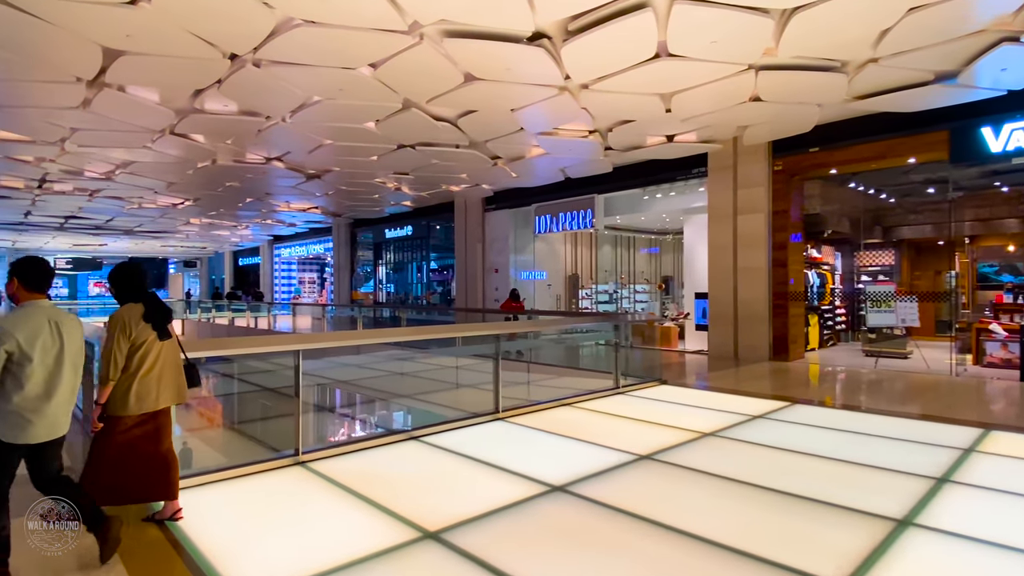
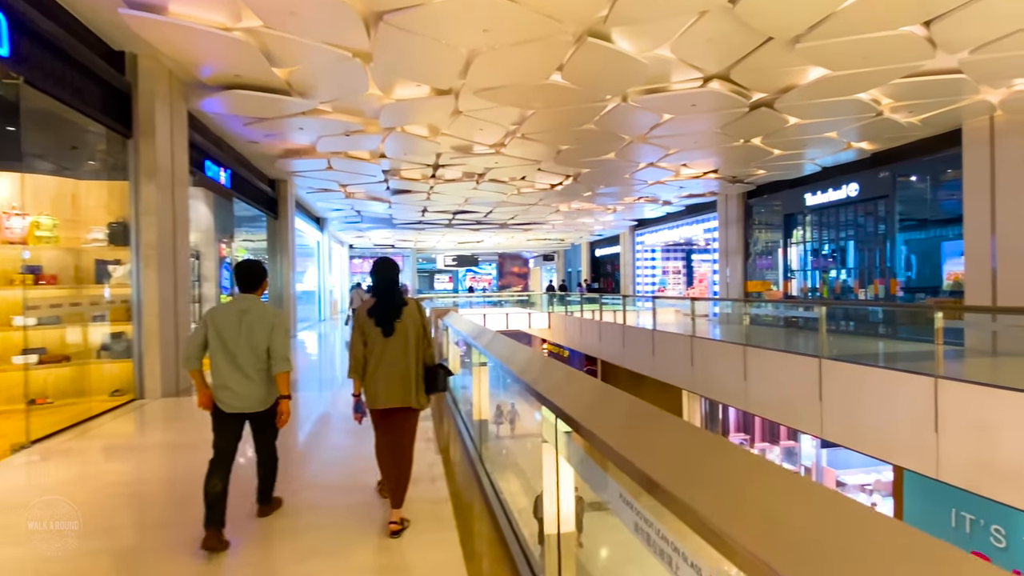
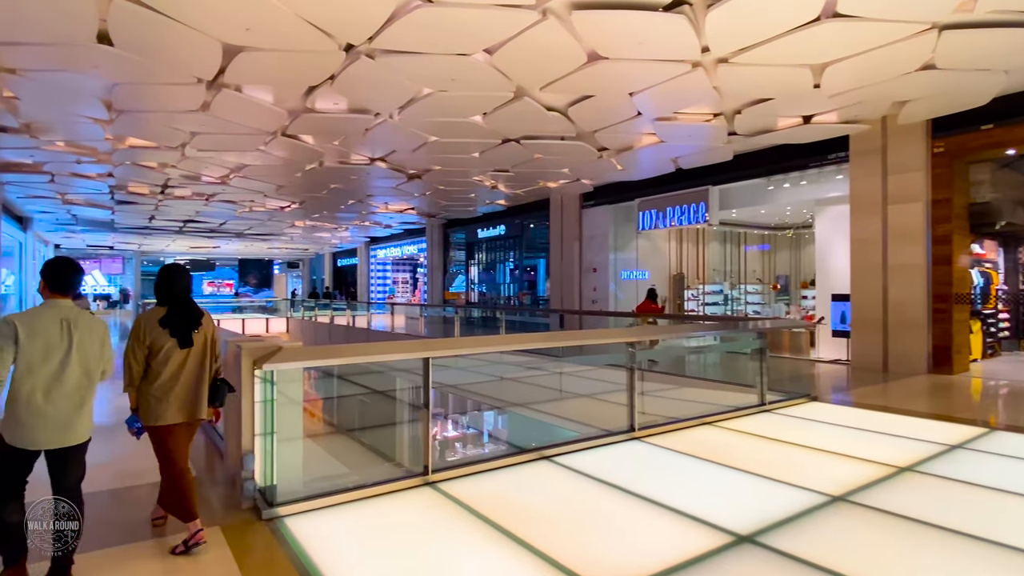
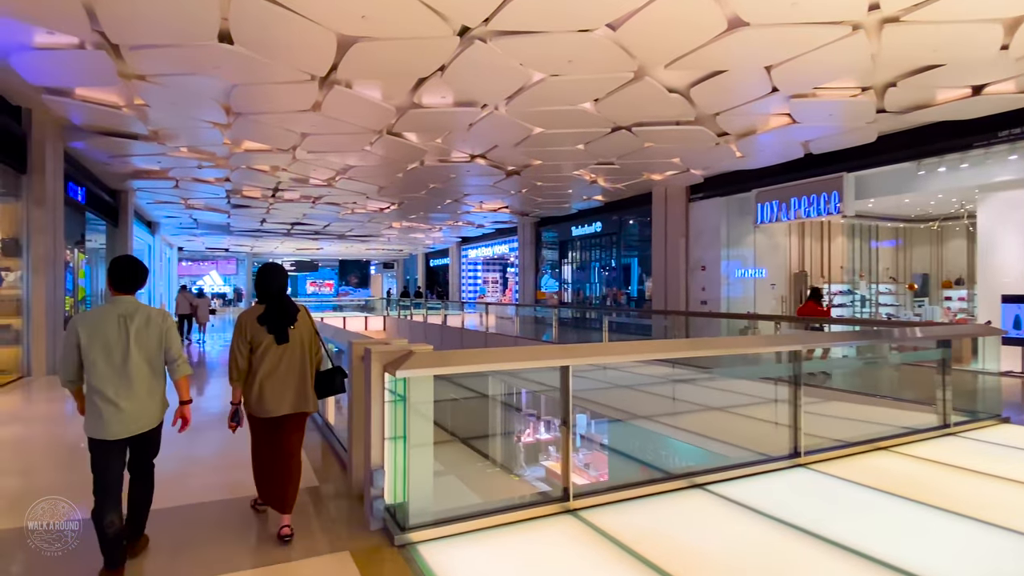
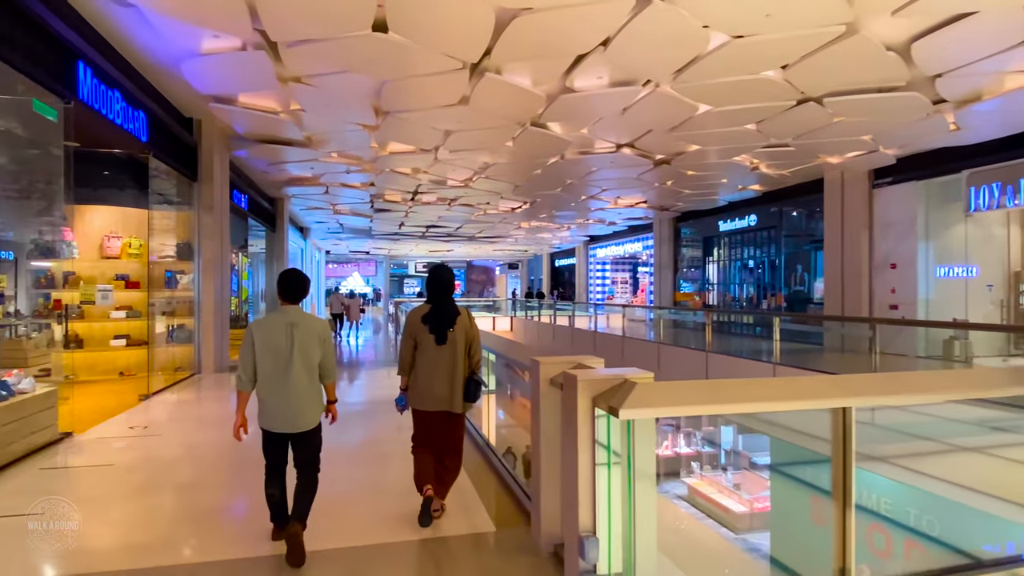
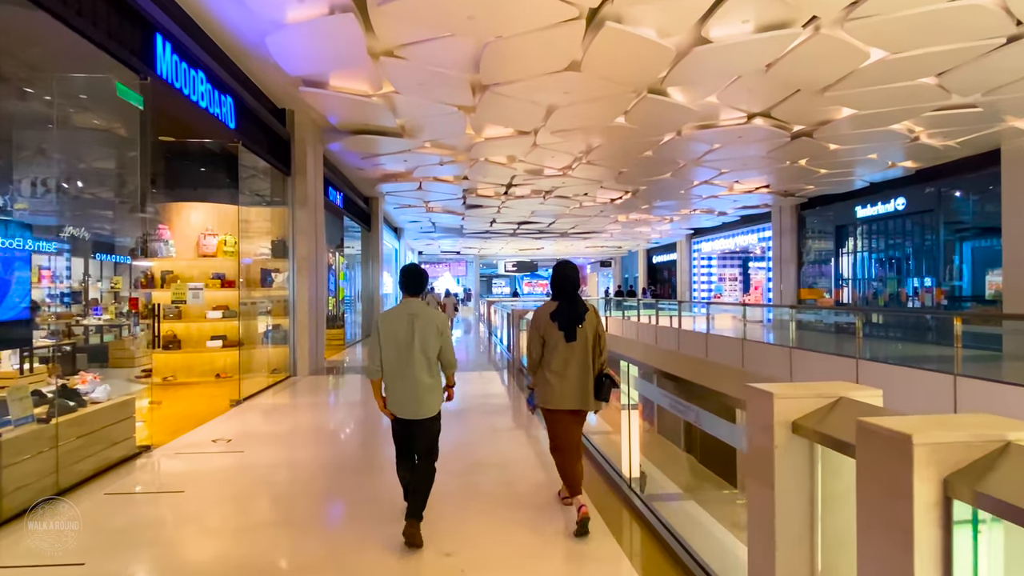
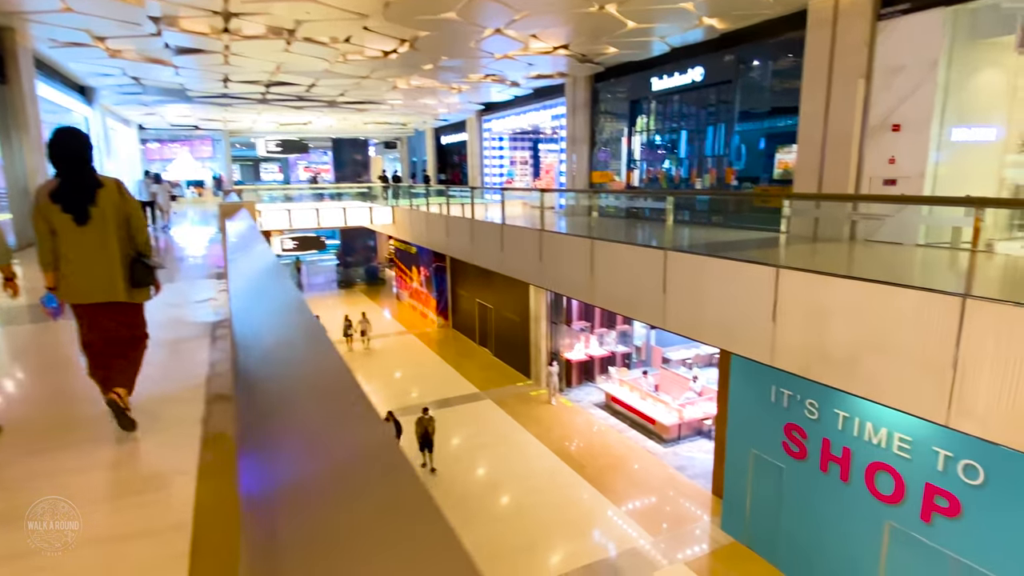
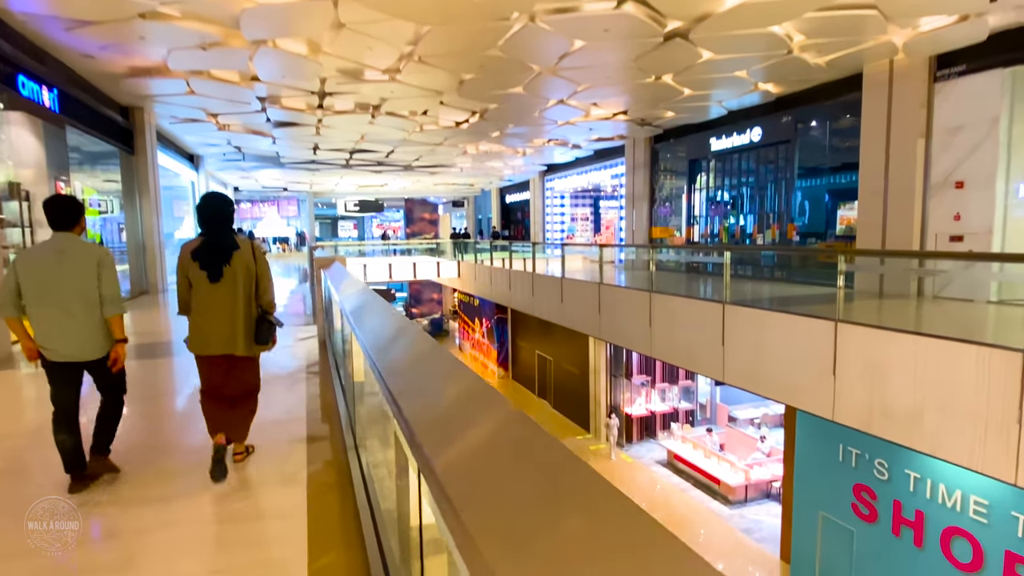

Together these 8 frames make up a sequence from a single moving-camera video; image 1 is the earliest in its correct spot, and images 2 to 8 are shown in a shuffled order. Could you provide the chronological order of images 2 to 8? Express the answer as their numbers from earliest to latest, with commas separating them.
3, 4, 5, 6, 2, 8, 7
